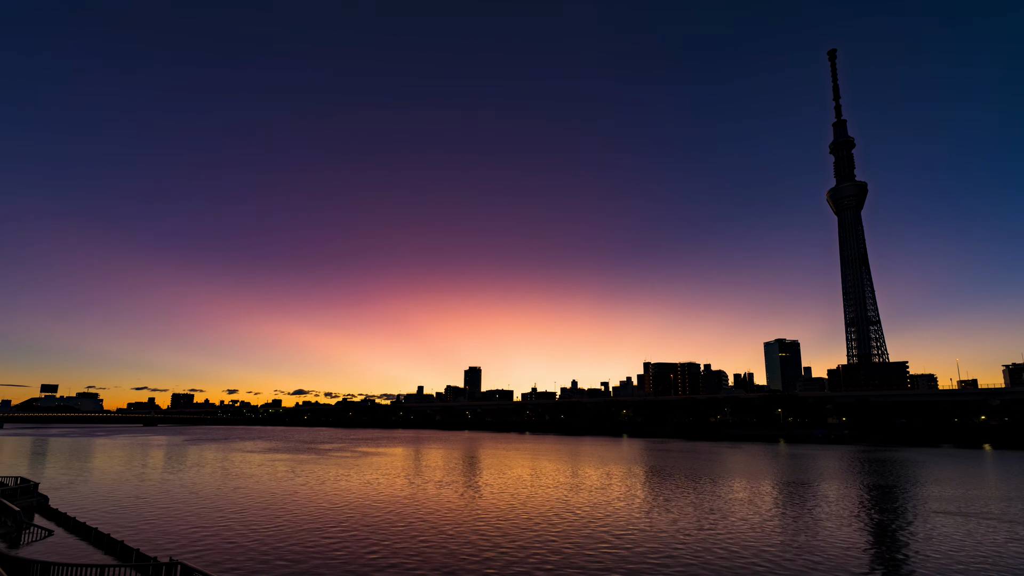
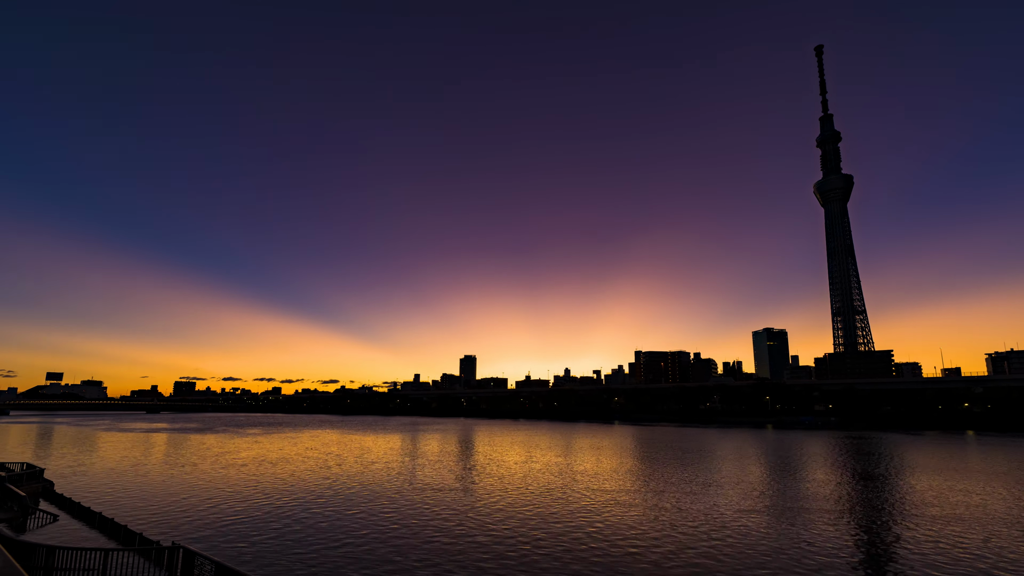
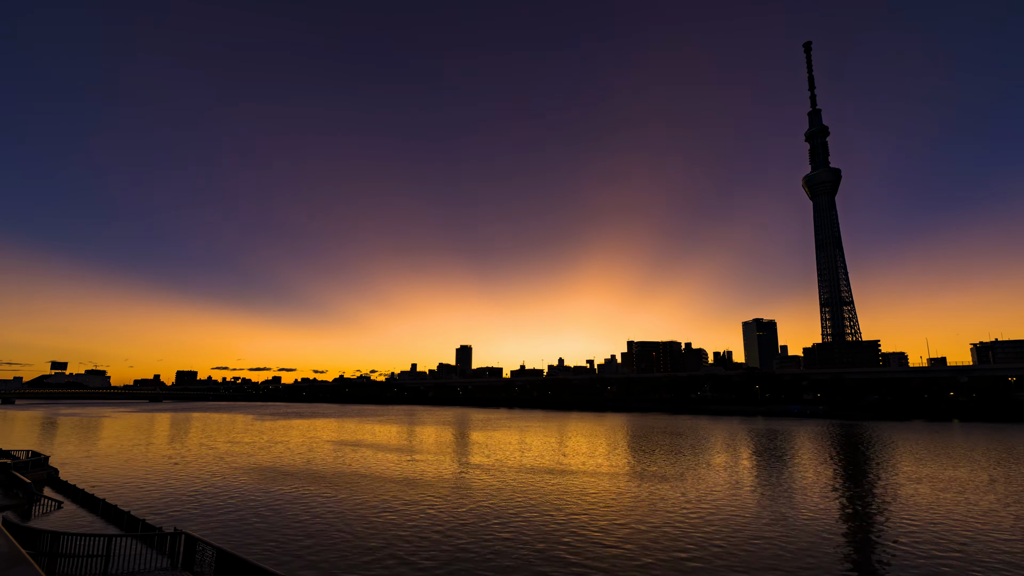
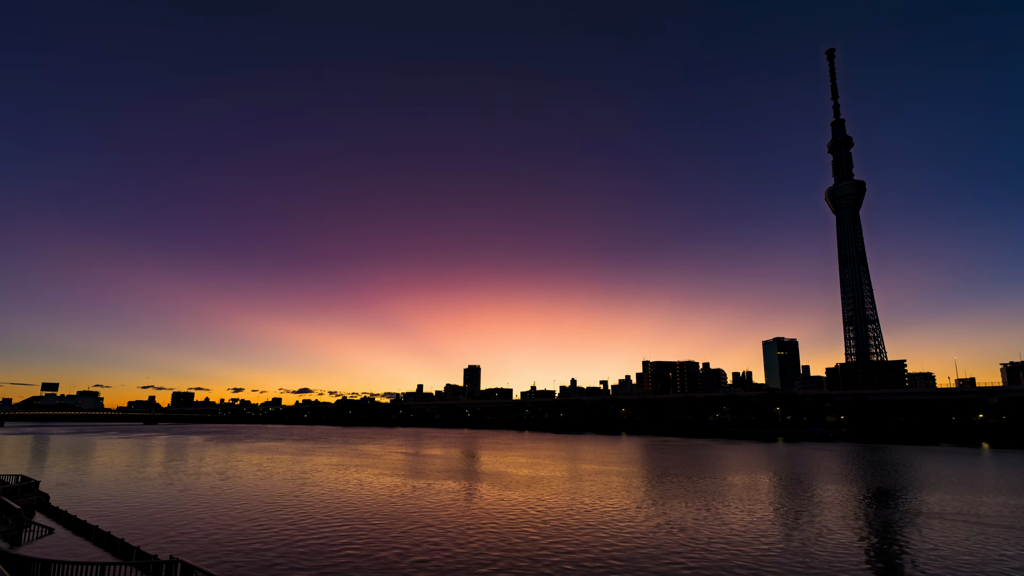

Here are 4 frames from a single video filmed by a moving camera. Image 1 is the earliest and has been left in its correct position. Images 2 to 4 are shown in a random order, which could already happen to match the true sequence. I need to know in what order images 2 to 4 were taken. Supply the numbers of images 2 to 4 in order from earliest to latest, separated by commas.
4, 2, 3
